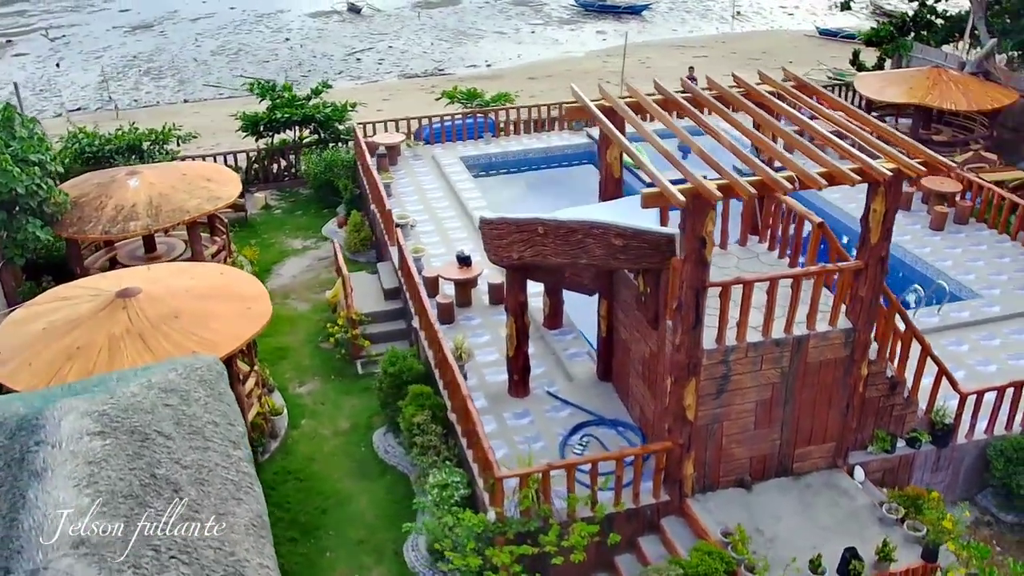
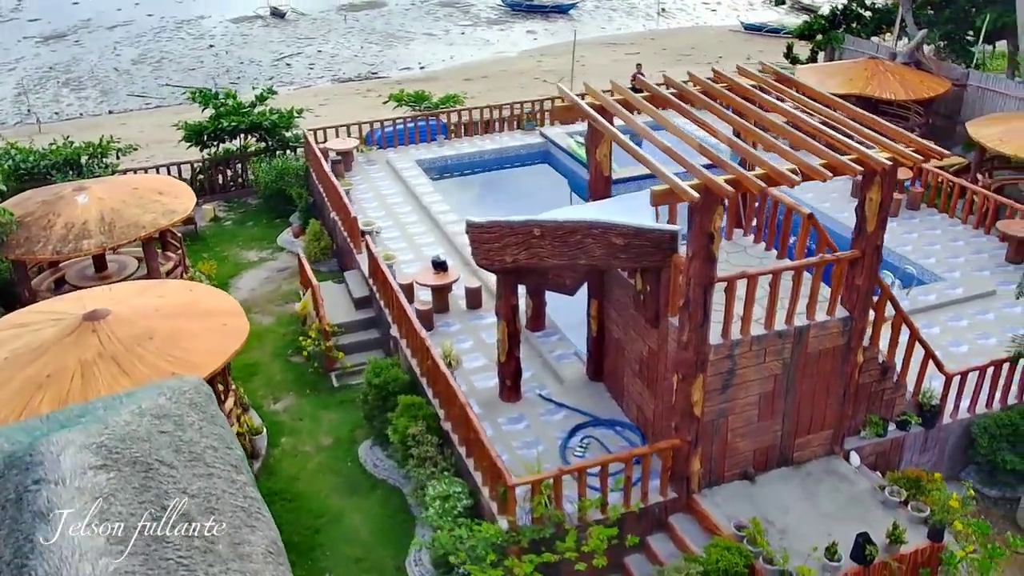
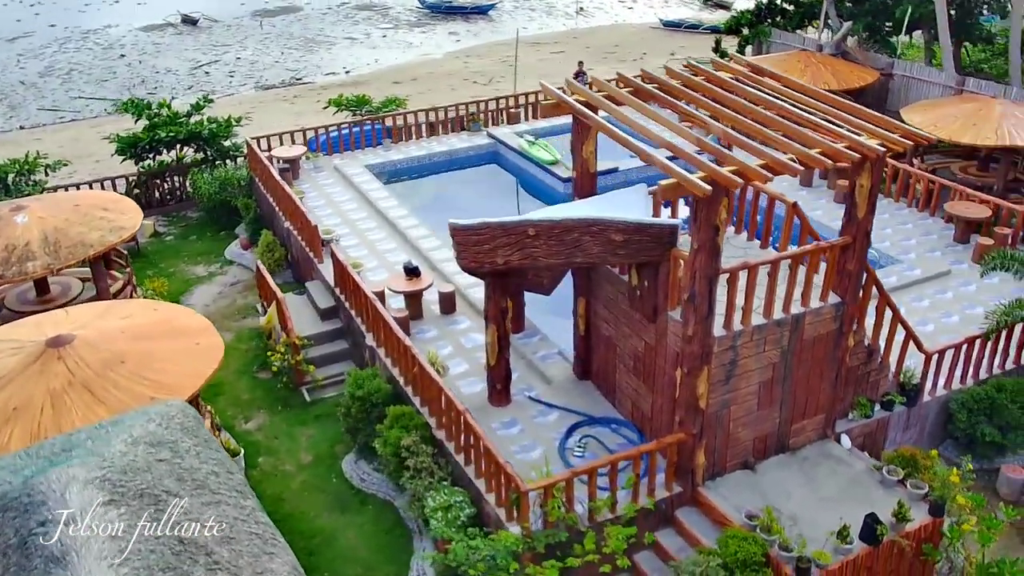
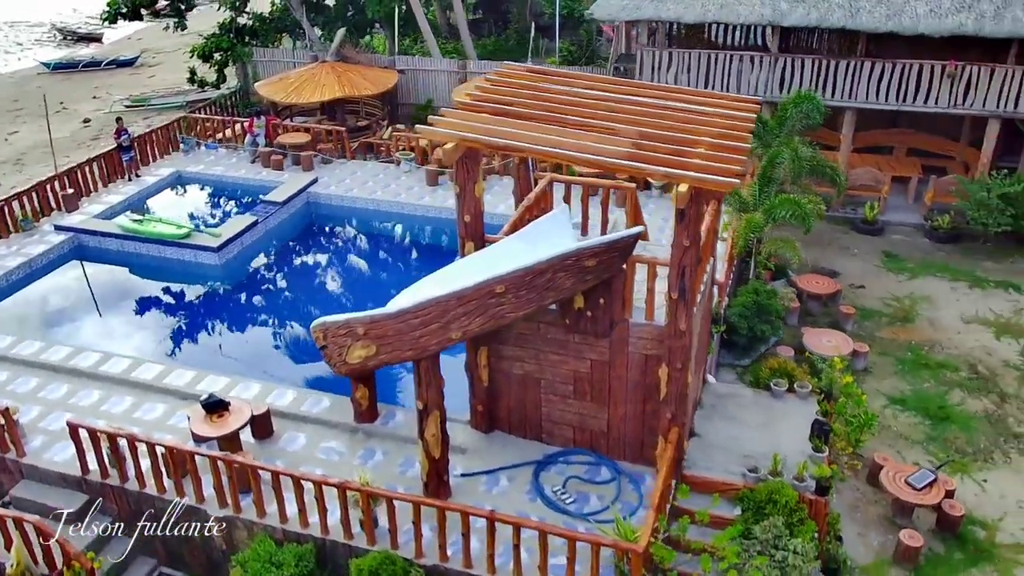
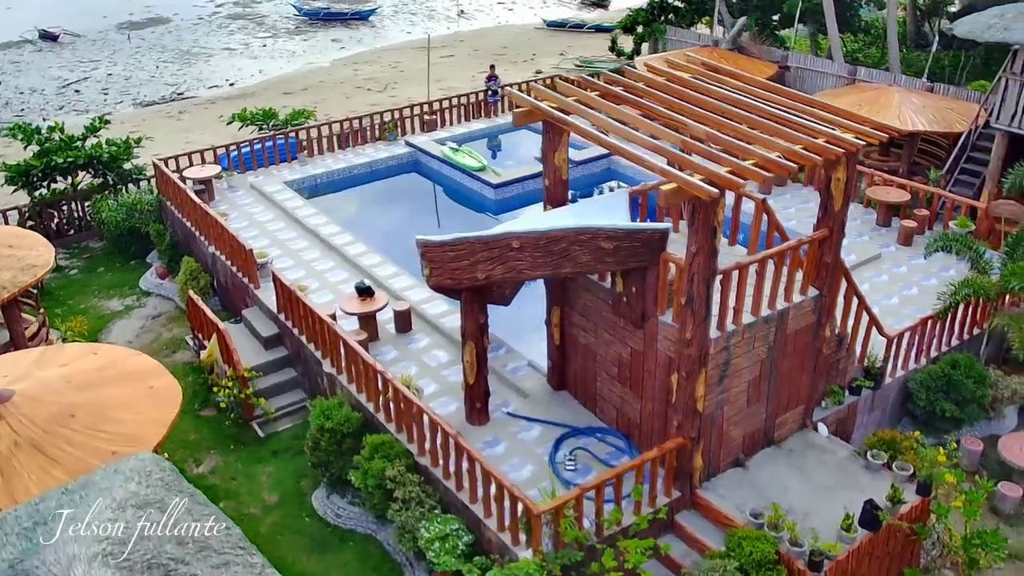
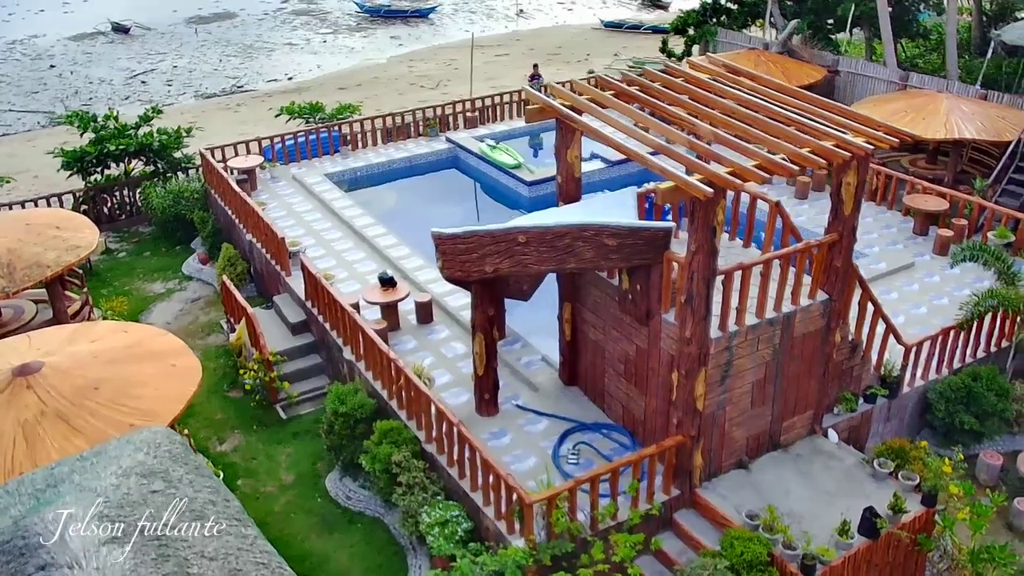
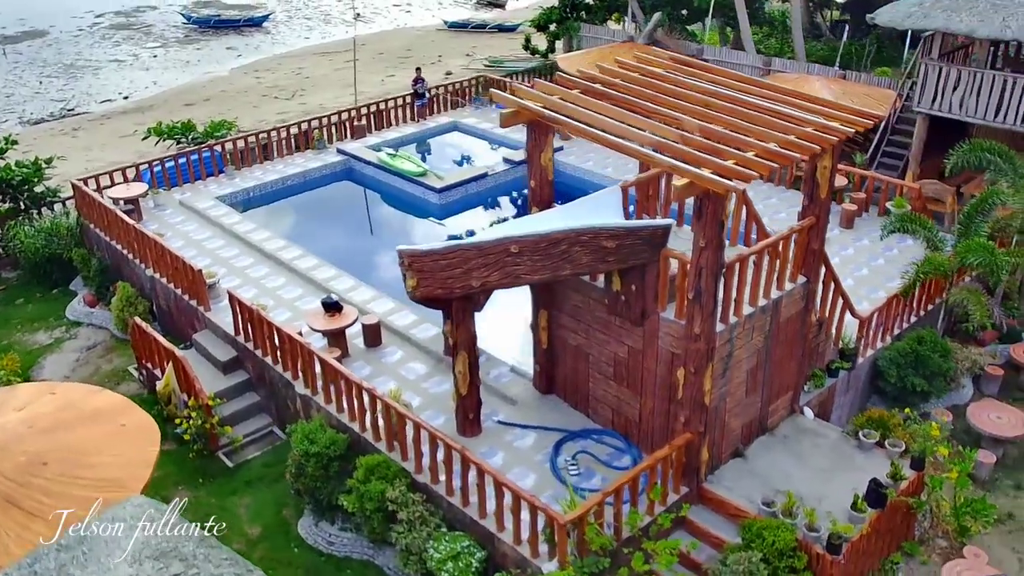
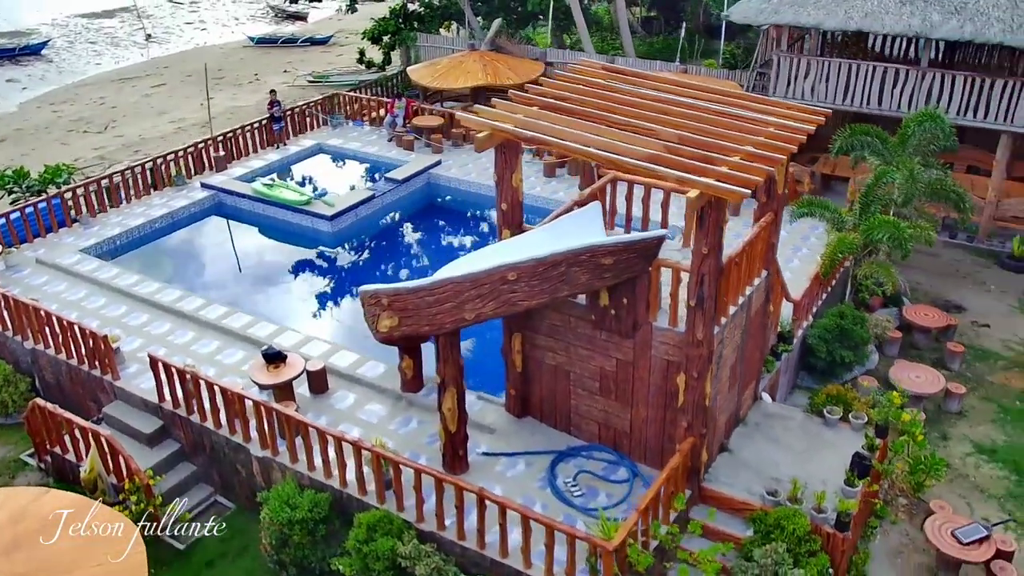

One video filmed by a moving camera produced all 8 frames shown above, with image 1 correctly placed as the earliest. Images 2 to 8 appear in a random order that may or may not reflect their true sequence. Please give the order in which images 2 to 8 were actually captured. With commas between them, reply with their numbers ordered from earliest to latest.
2, 3, 6, 5, 7, 8, 4
